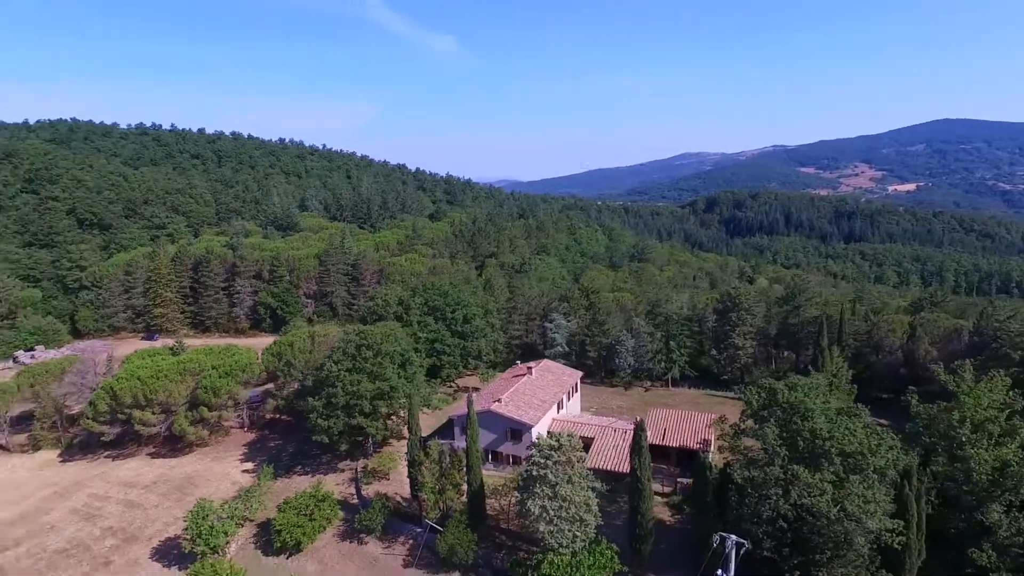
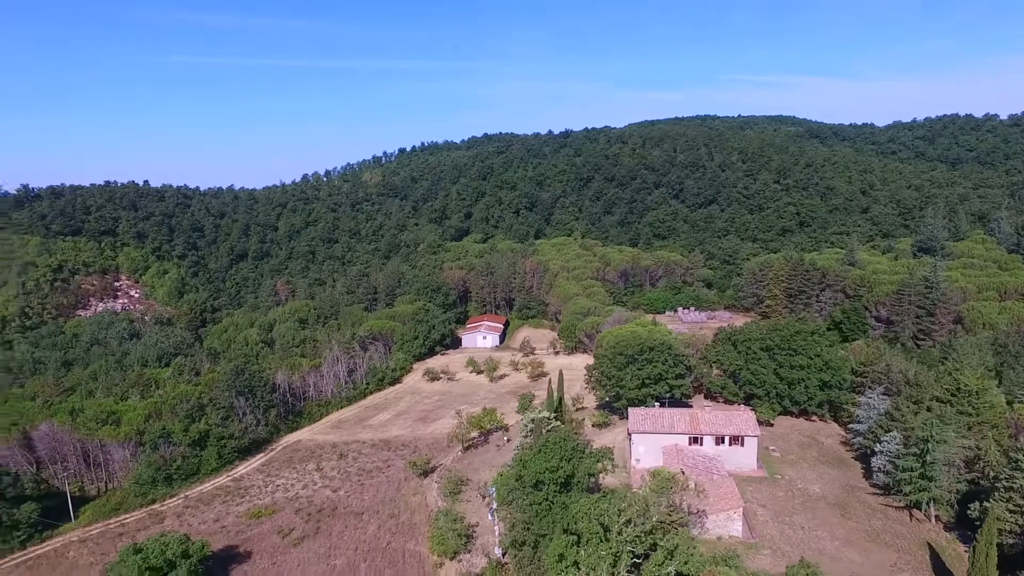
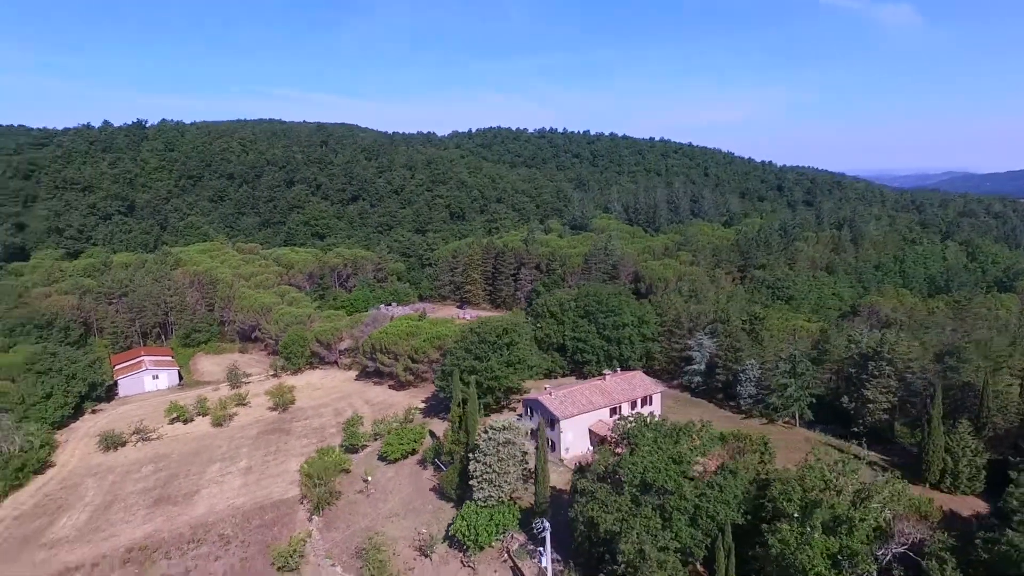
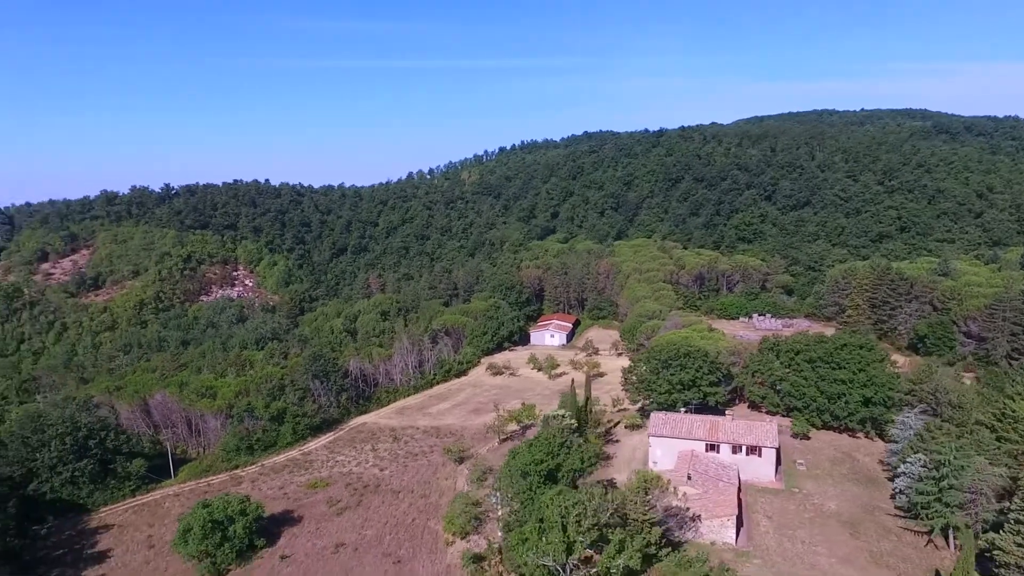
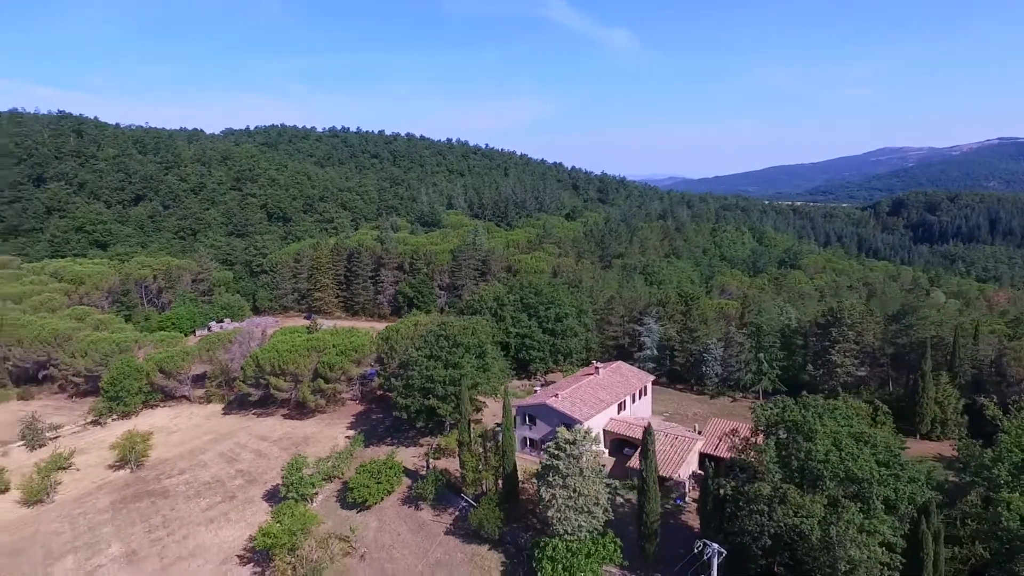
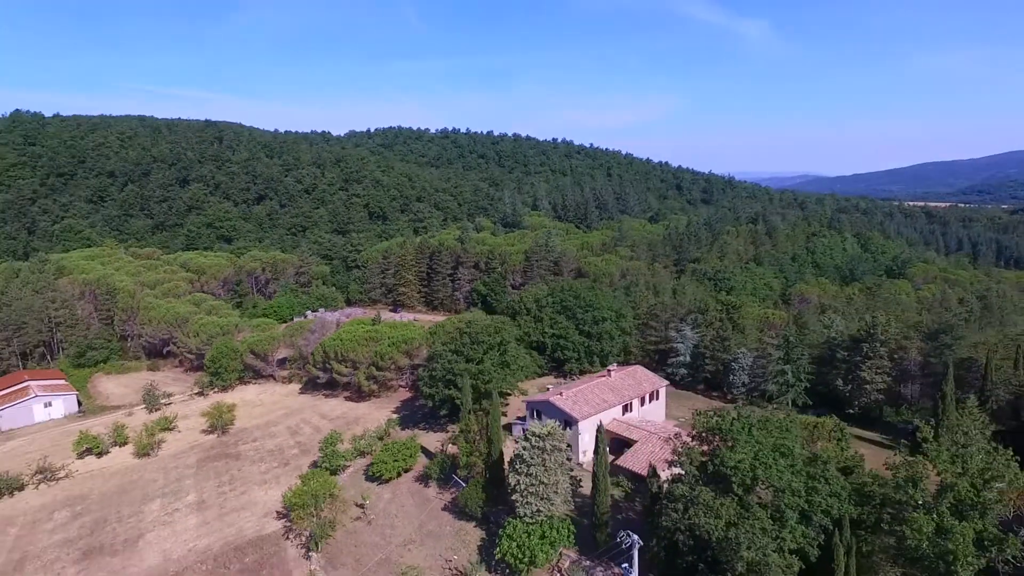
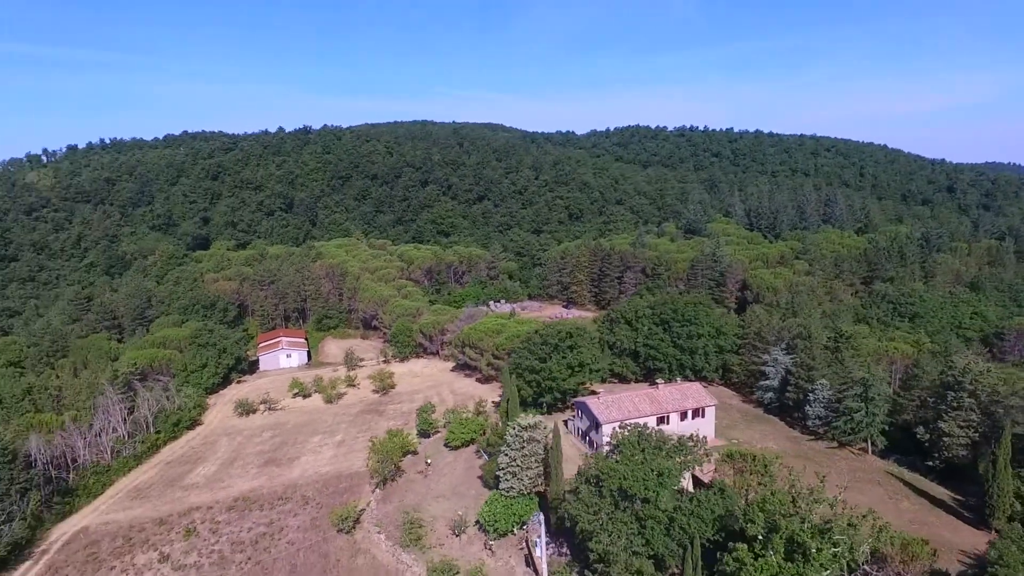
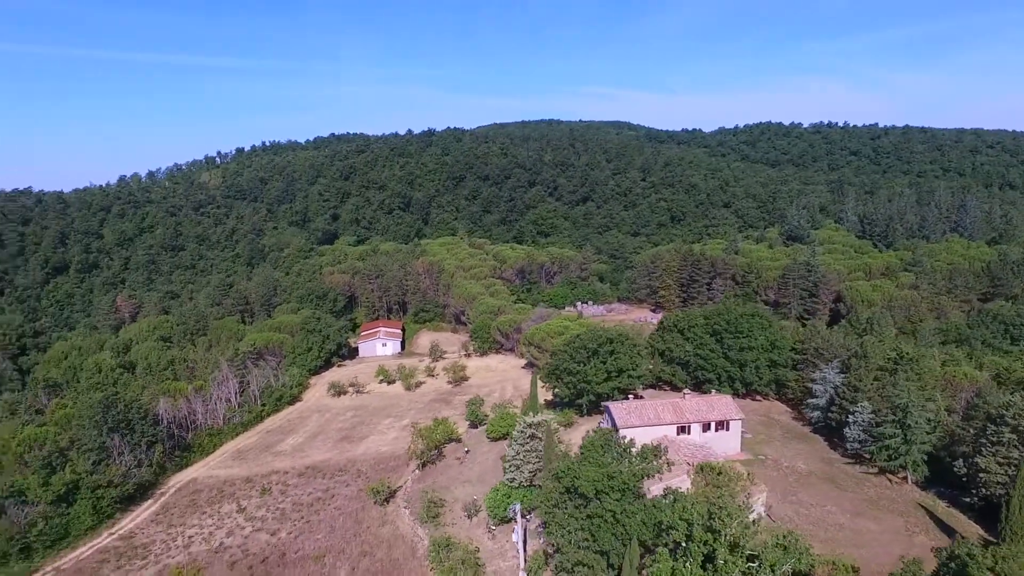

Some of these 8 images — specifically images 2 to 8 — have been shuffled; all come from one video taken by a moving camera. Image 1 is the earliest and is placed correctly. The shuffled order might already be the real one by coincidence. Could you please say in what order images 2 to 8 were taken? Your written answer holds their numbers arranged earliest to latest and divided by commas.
5, 6, 3, 7, 8, 2, 4
